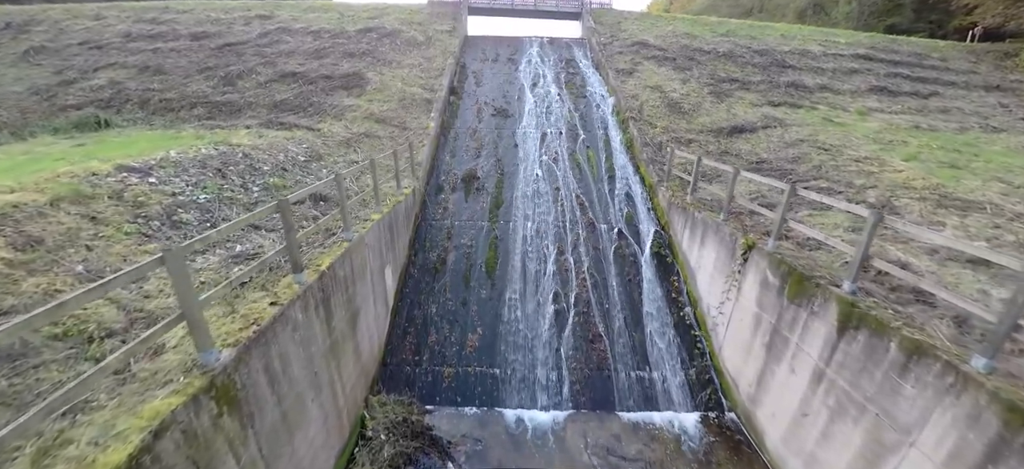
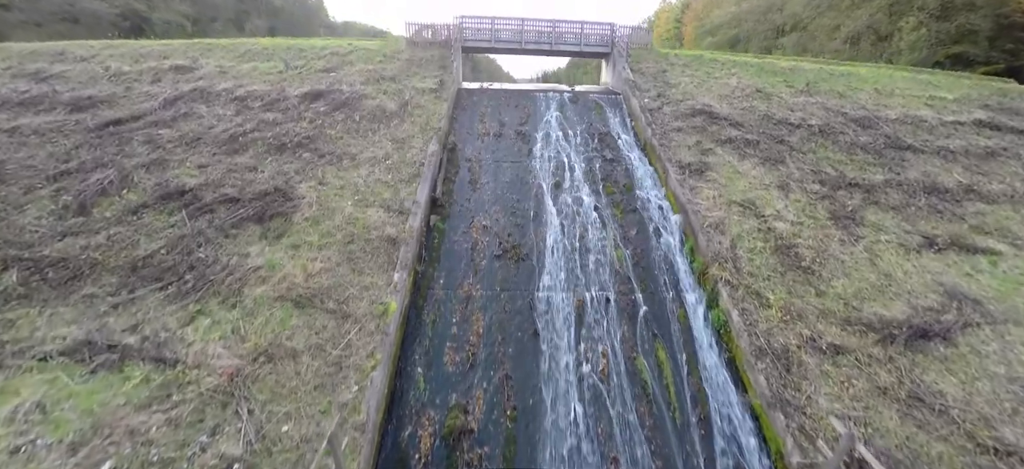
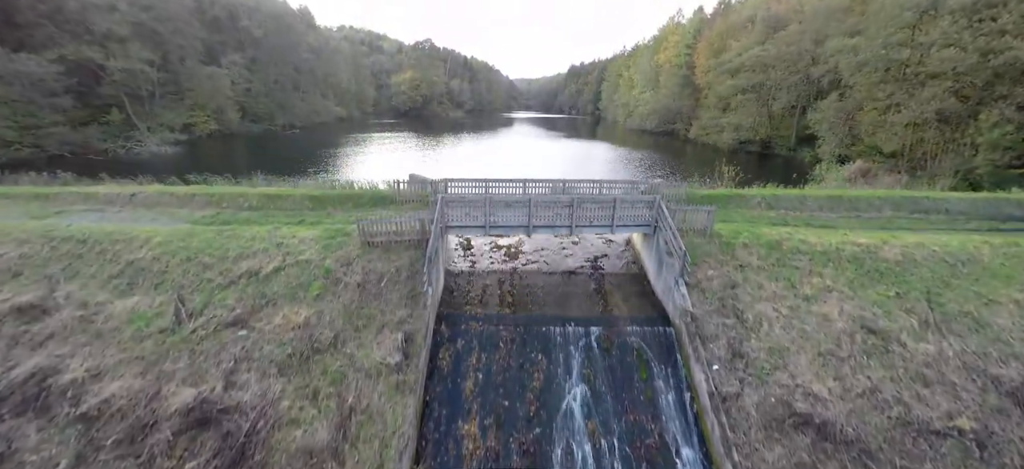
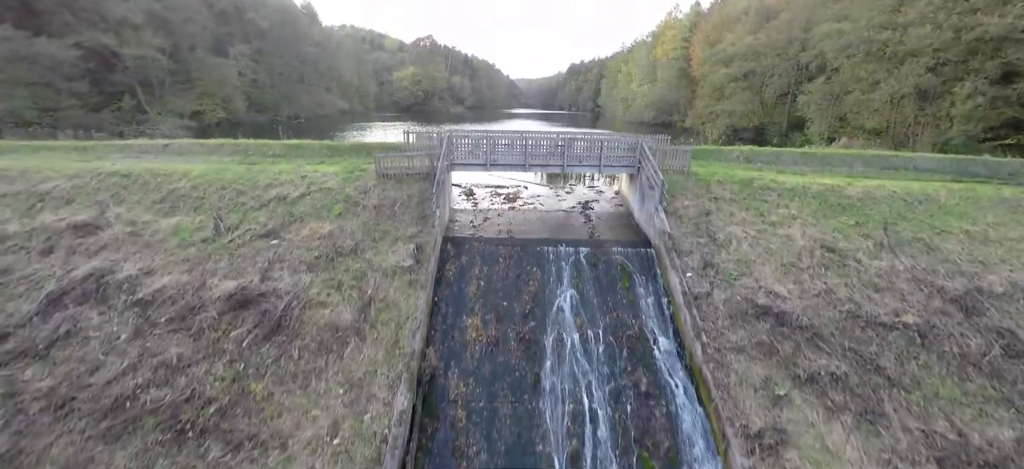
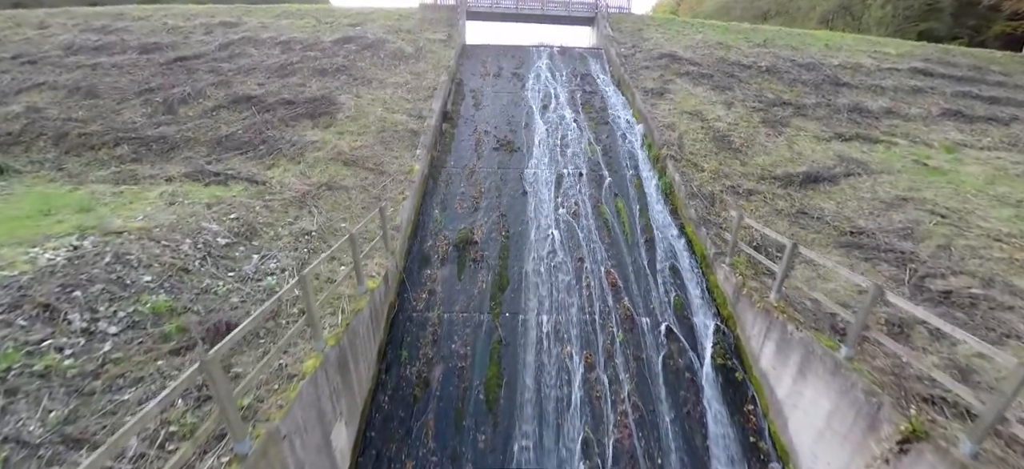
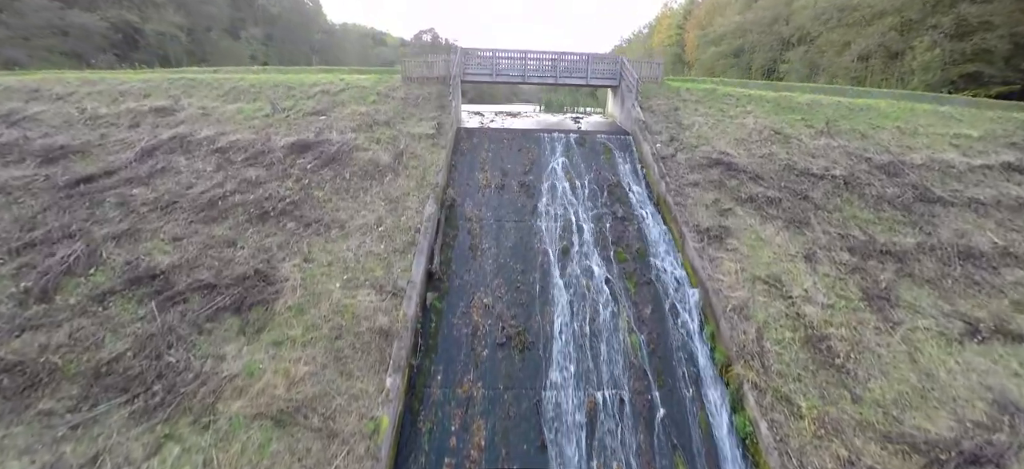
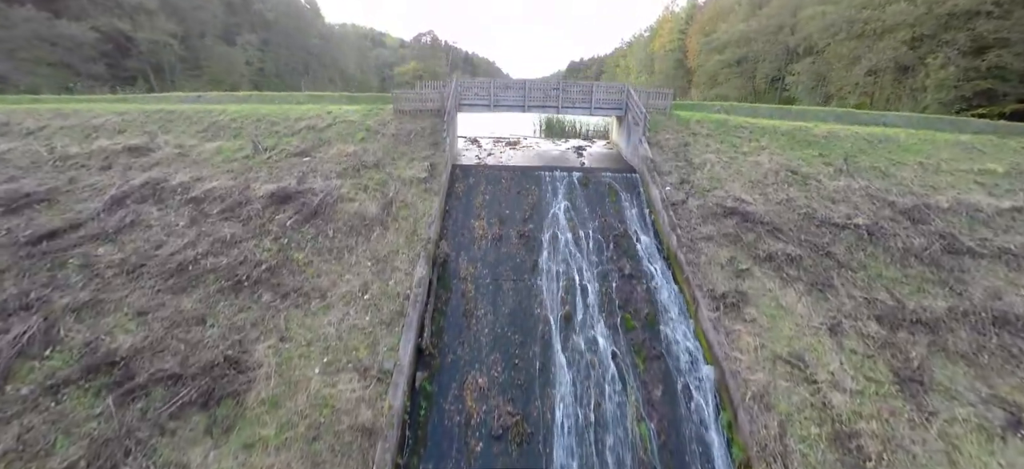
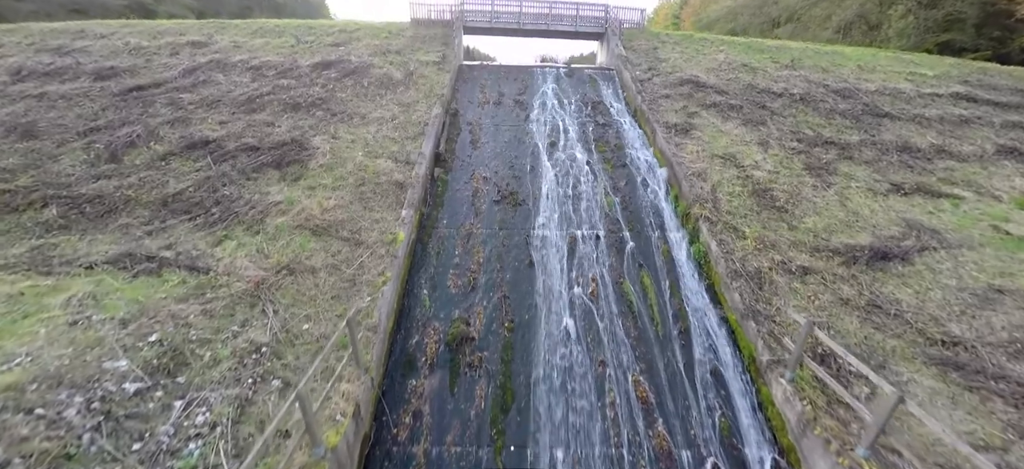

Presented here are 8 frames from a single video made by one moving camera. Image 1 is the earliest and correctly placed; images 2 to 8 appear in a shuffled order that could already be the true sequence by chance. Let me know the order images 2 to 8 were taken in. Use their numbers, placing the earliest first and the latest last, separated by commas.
5, 8, 2, 6, 7, 4, 3
